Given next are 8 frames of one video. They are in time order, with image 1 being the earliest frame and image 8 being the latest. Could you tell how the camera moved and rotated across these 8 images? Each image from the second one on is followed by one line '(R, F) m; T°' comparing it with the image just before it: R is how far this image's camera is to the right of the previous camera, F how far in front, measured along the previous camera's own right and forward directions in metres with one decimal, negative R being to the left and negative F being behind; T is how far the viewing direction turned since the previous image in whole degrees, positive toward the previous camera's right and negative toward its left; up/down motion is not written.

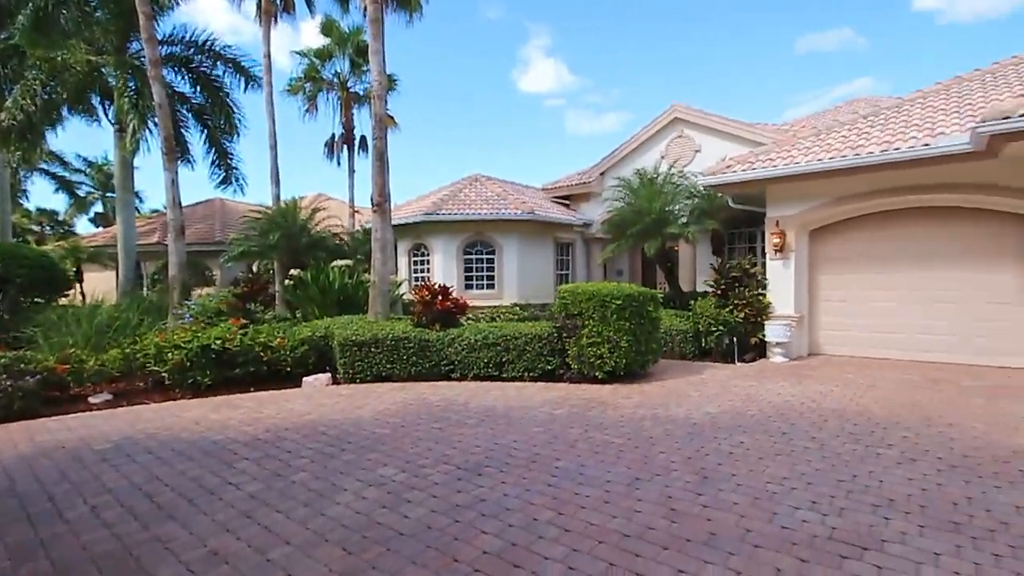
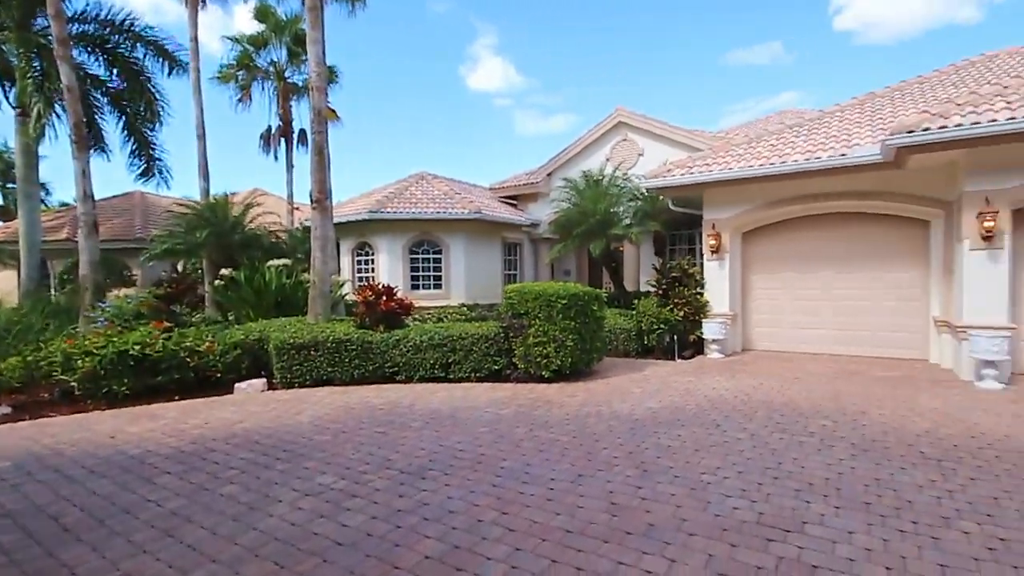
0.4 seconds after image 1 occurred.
(+0.1, +0.1) m; +6°
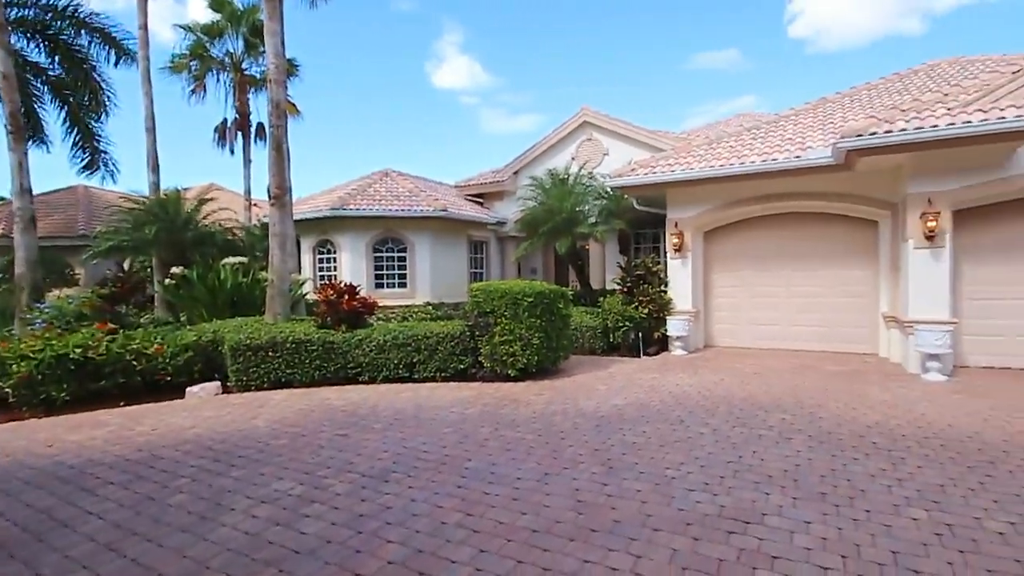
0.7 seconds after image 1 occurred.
(0.0, +0.1) m; +4°
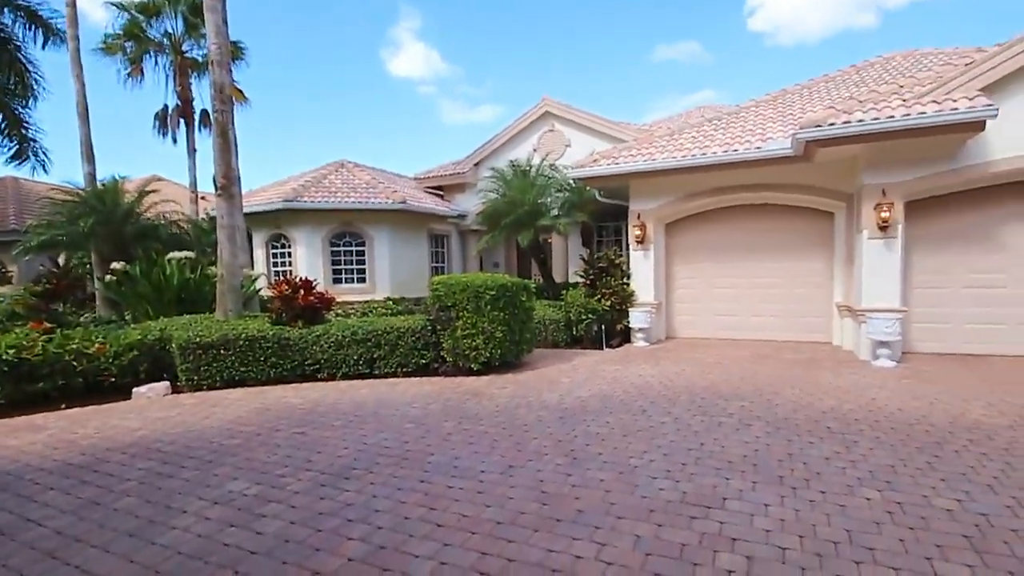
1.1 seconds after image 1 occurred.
(+0.1, +0.1) m; +4°
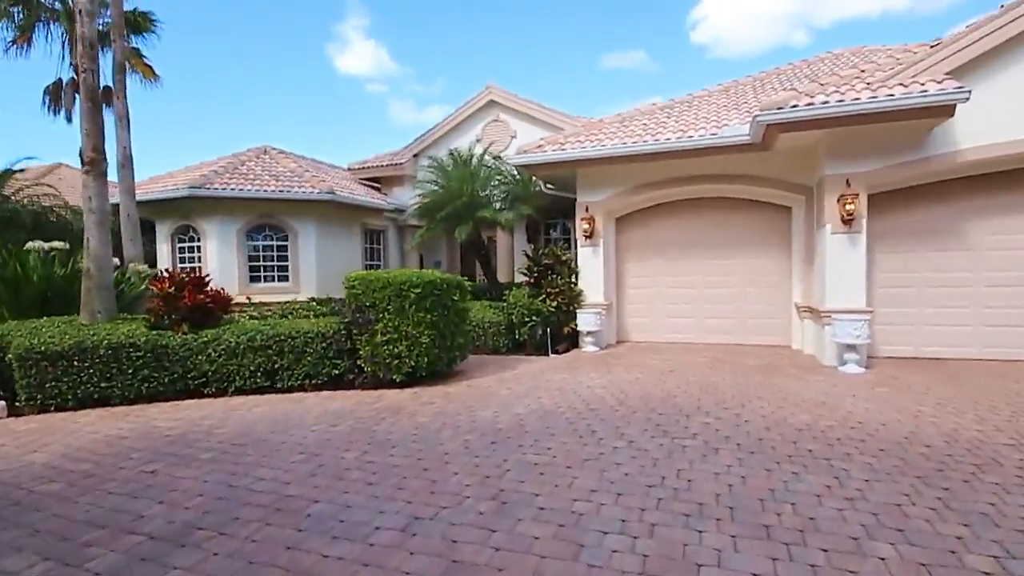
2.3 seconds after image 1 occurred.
(+0.4, +1.4) m; +6°
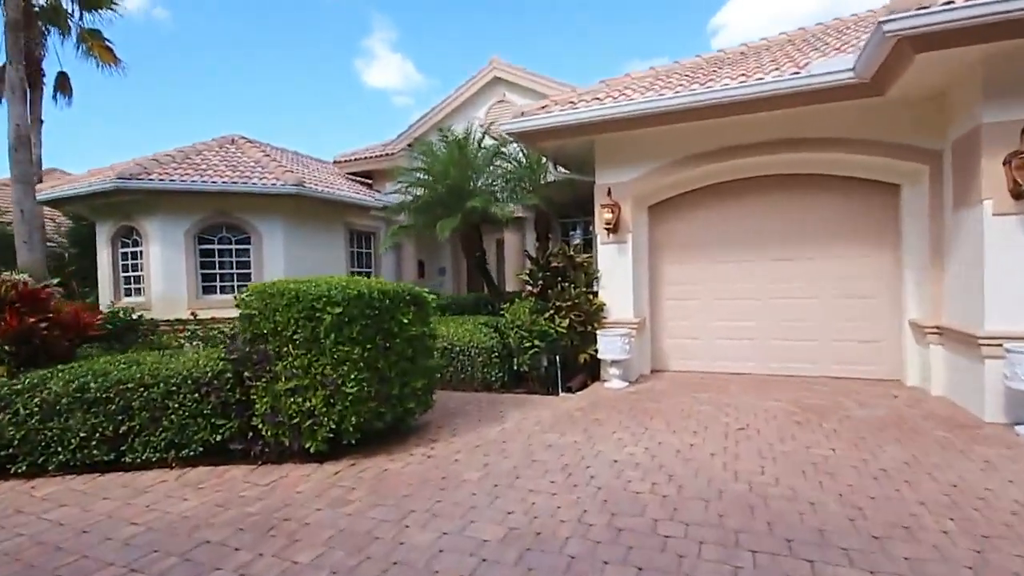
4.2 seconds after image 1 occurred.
(+0.5, +3.1) m; -3°
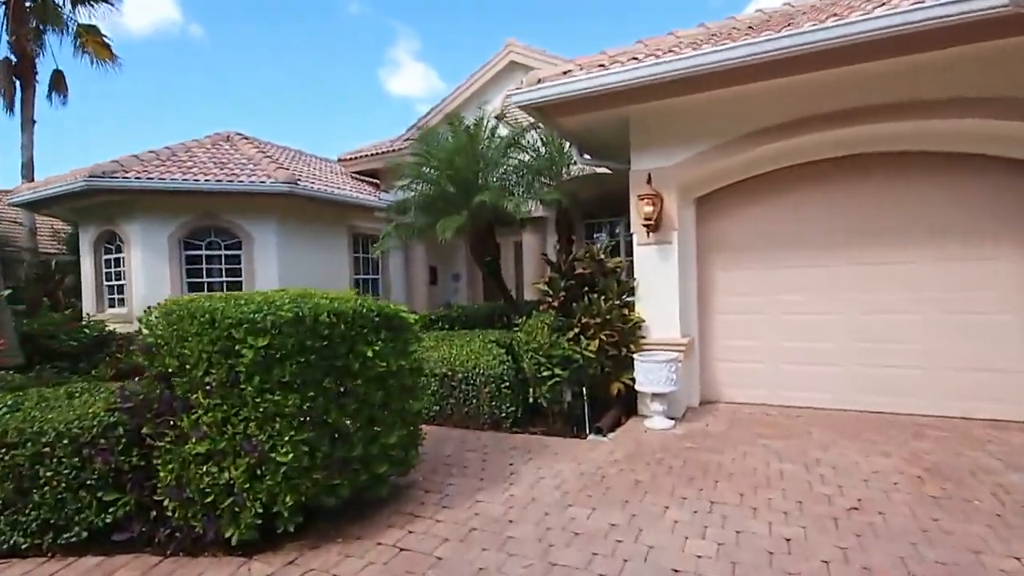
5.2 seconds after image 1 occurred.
(+0.1, +1.7) m; -3°
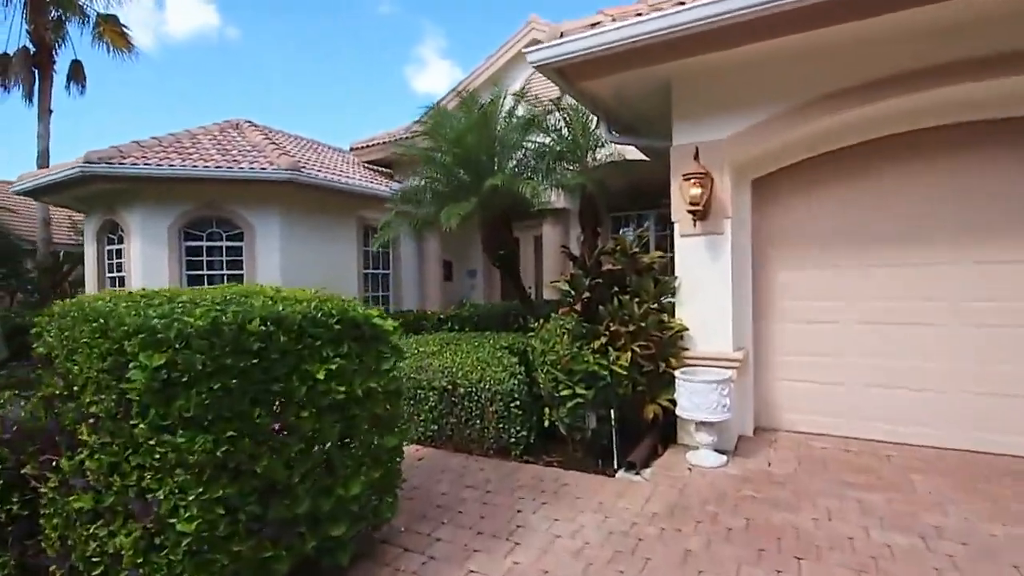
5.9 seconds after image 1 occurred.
(+0.1, +1.2) m; -3°
